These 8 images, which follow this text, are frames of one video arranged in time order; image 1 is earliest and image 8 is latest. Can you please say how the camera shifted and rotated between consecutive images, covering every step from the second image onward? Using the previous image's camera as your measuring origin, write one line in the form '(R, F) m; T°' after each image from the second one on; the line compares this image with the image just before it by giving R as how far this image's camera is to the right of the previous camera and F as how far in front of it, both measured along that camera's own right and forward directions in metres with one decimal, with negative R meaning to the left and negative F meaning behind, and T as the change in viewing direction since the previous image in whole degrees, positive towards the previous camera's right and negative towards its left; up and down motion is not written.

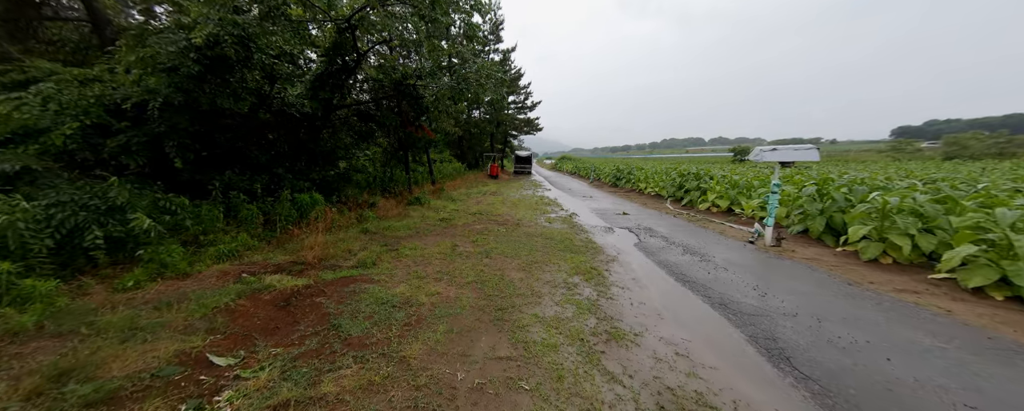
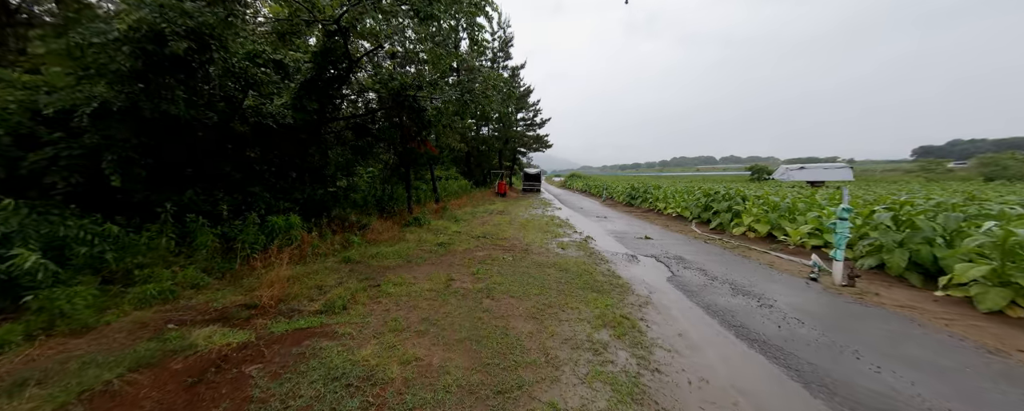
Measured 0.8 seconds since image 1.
(0.0, +0.7) m; -2°
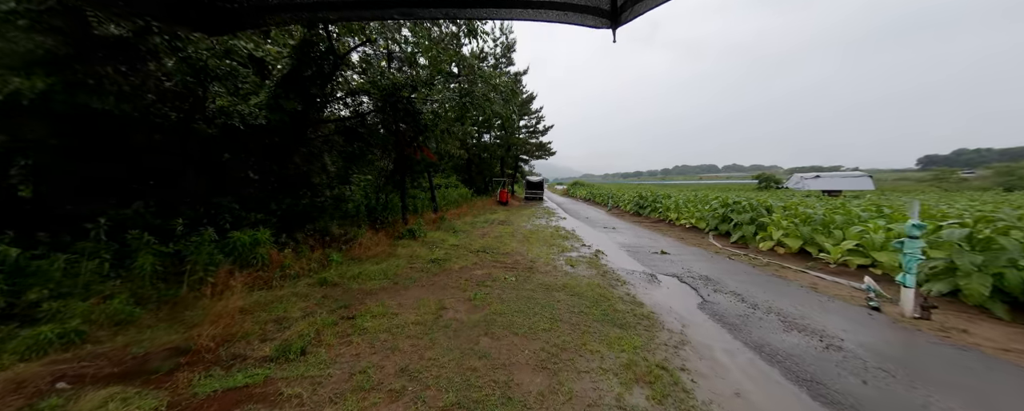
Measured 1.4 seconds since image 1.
(0.0, +0.6) m; 0°
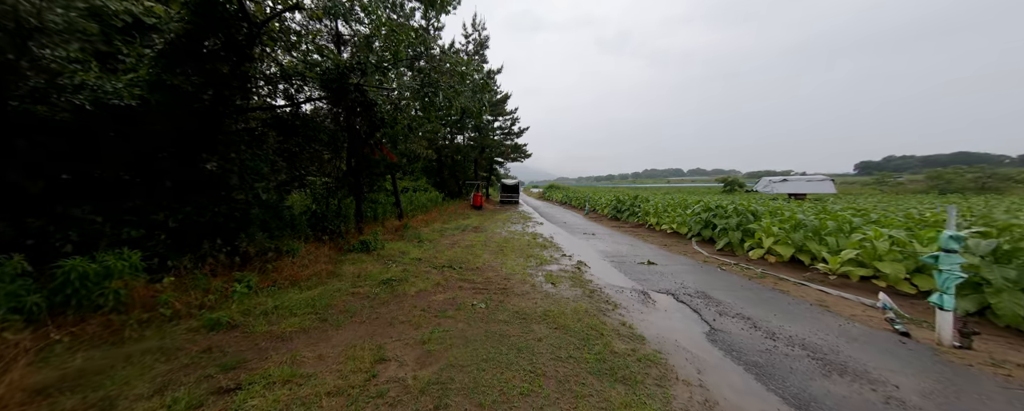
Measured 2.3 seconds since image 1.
(+0.1, +0.7) m; +5°
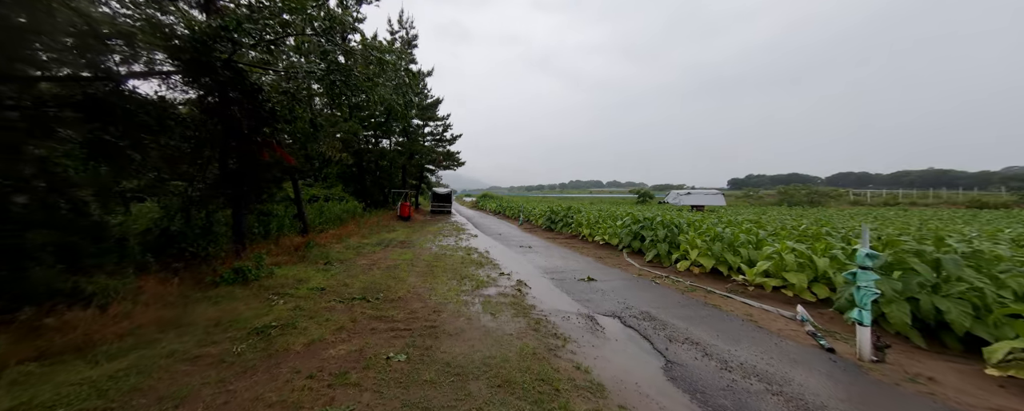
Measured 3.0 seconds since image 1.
(0.0, +0.6) m; +13°
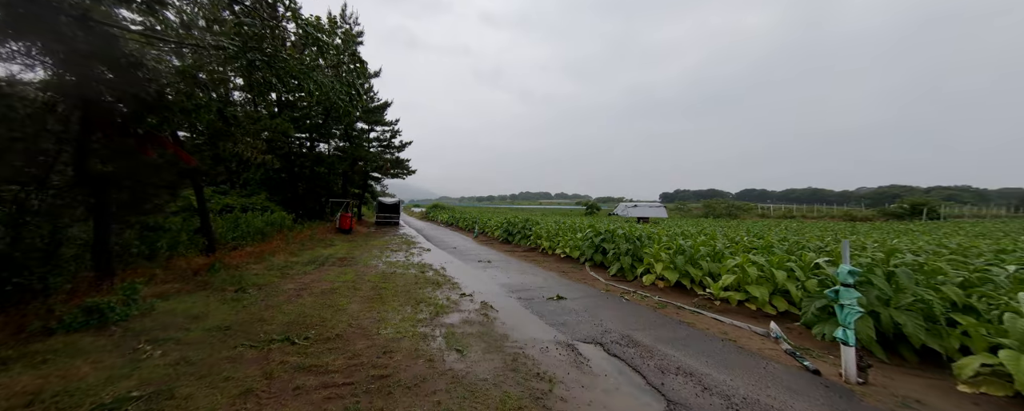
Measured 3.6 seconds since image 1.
(-0.2, +0.5) m; +9°
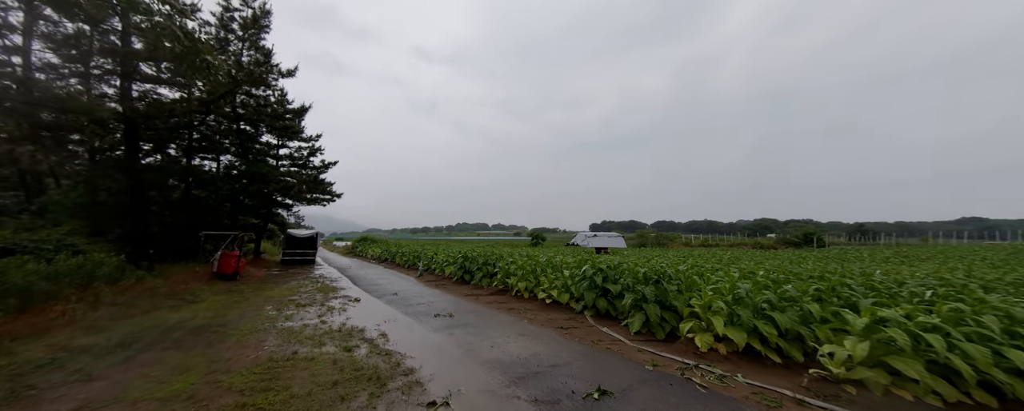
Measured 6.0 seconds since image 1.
(-0.7, +2.3) m; +12°
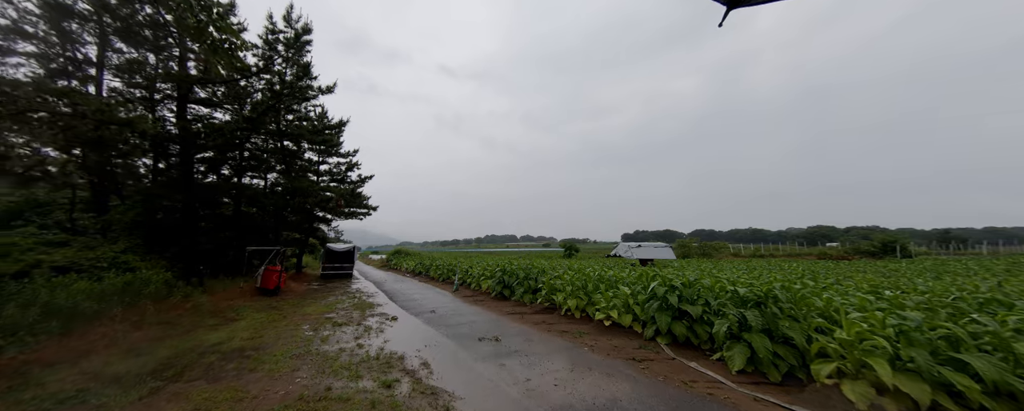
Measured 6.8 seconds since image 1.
(-0.5, +0.8) m; -5°
